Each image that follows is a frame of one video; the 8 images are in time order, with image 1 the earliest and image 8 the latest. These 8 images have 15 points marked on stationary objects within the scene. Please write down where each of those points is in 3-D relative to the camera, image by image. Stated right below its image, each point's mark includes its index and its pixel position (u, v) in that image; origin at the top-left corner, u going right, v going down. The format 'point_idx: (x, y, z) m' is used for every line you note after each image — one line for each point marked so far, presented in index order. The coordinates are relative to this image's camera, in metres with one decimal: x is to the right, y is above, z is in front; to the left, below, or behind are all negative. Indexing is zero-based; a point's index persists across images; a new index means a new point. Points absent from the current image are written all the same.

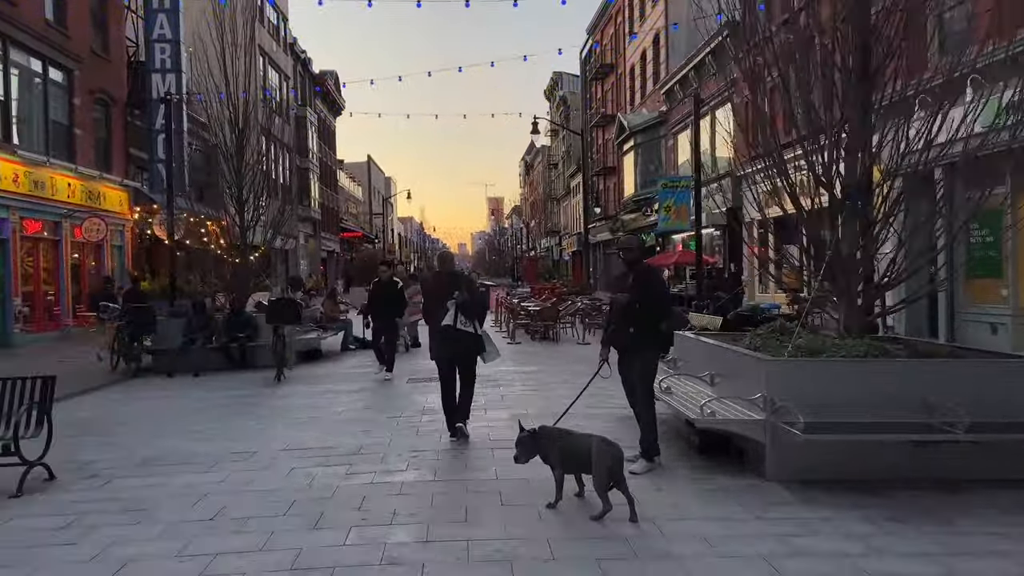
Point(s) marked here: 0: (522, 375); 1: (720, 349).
0: (+0.2, -1.3, +11.3) m
1: (+1.9, -0.5, +6.6) m
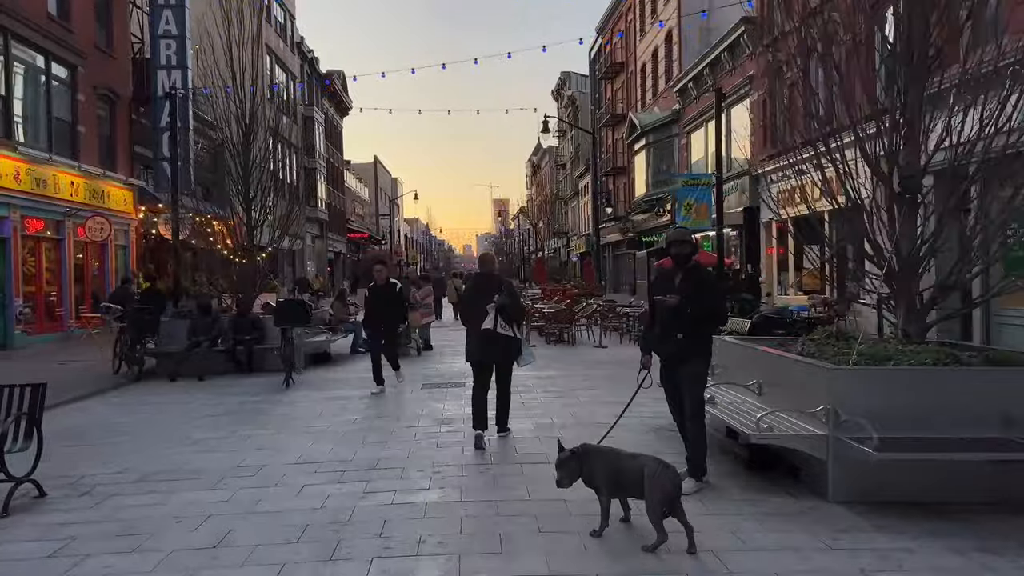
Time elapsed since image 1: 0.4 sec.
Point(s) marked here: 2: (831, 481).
0: (+0.4, -1.3, +10.7) m
1: (+2.1, -0.6, +6.1) m
2: (+2.2, -1.3, +5.1) m
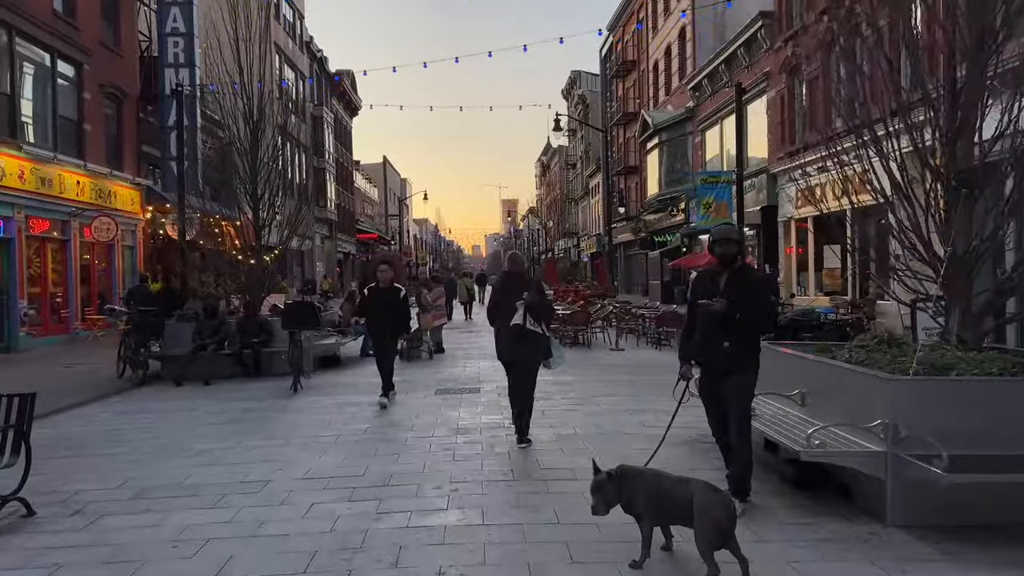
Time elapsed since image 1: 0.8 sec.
0: (+0.7, -1.4, +10.3) m
1: (+2.3, -0.6, +5.6) m
2: (+2.4, -1.3, +4.6) m
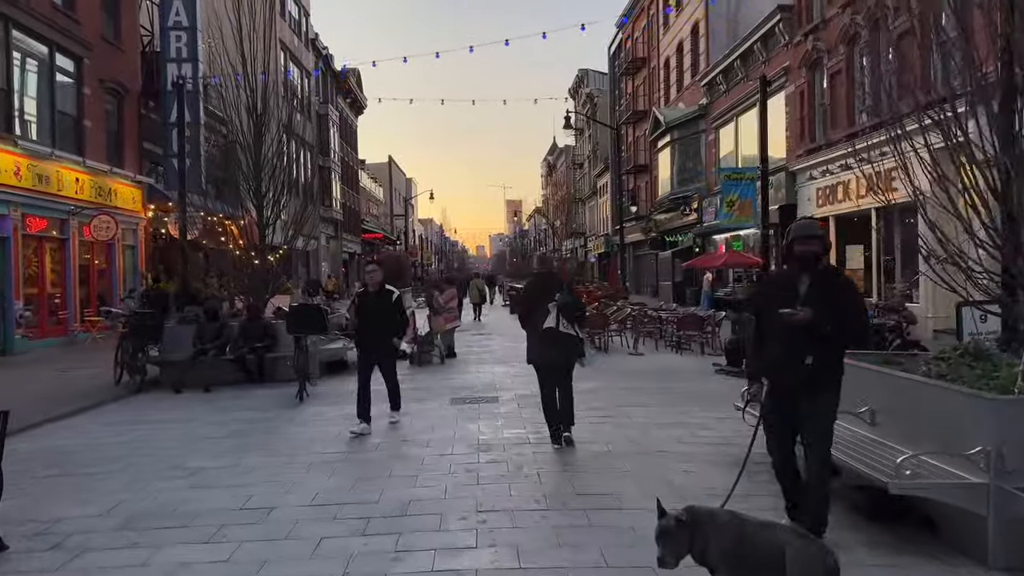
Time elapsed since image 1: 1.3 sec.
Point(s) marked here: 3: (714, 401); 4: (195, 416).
0: (+0.9, -1.4, +9.6) m
1: (+2.5, -0.6, +5.0) m
2: (+2.6, -1.4, +4.0) m
3: (+2.5, -1.4, +9.2) m
4: (-3.9, -1.6, +9.0) m
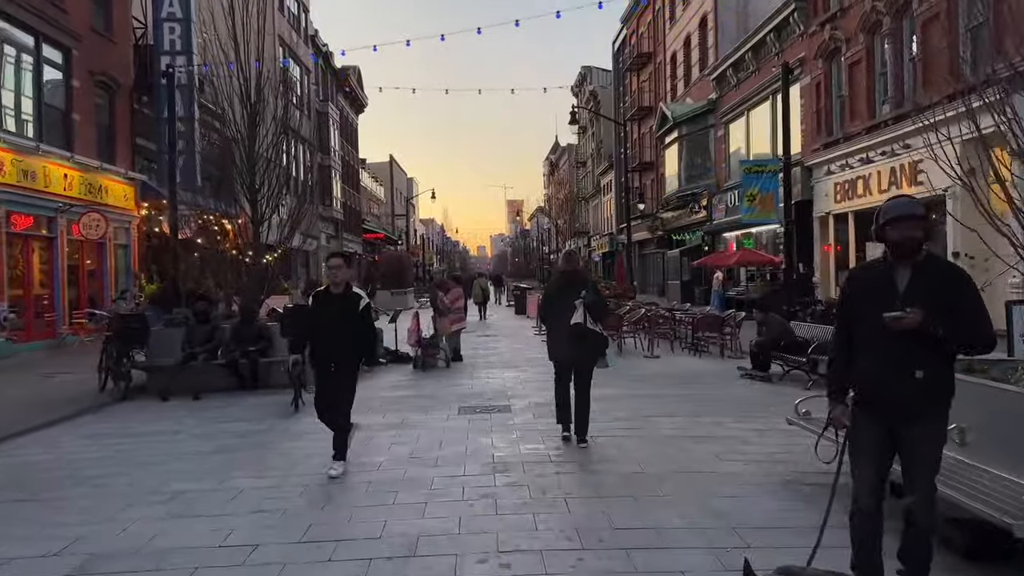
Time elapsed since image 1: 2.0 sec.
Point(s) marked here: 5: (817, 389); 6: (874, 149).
0: (+1.1, -1.4, +8.9) m
1: (+2.7, -0.6, +4.2) m
2: (+2.7, -1.3, +3.2) m
3: (+2.7, -1.4, +8.4) m
4: (-3.7, -1.6, +8.2) m
5: (+4.2, -1.4, +10.2) m
6: (+9.1, +3.5, +18.4) m
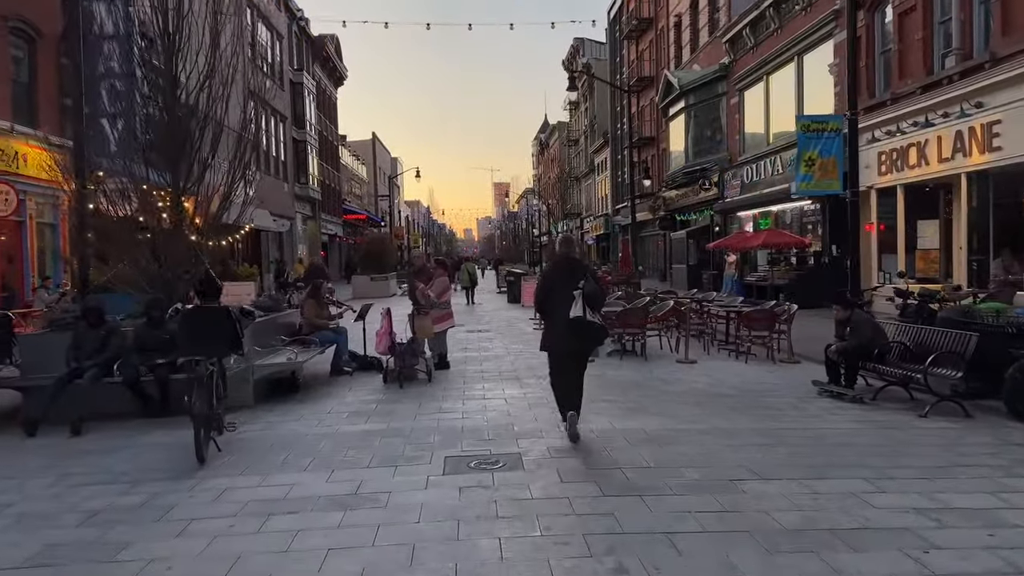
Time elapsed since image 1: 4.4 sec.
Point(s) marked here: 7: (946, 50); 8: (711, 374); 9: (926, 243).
0: (+1.2, -1.3, +6.1) m
1: (+2.9, -0.6, +1.4) m
2: (+2.9, -1.4, +0.4) m
3: (+2.8, -1.3, +5.7) m
4: (-3.6, -1.5, +5.4) m
5: (+4.3, -1.3, +7.5) m
6: (+9.0, +3.8, +15.6) m
7: (+9.2, +5.0, +15.7) m
8: (+2.7, -1.2, +9.9) m
9: (+9.5, +1.0, +16.9) m
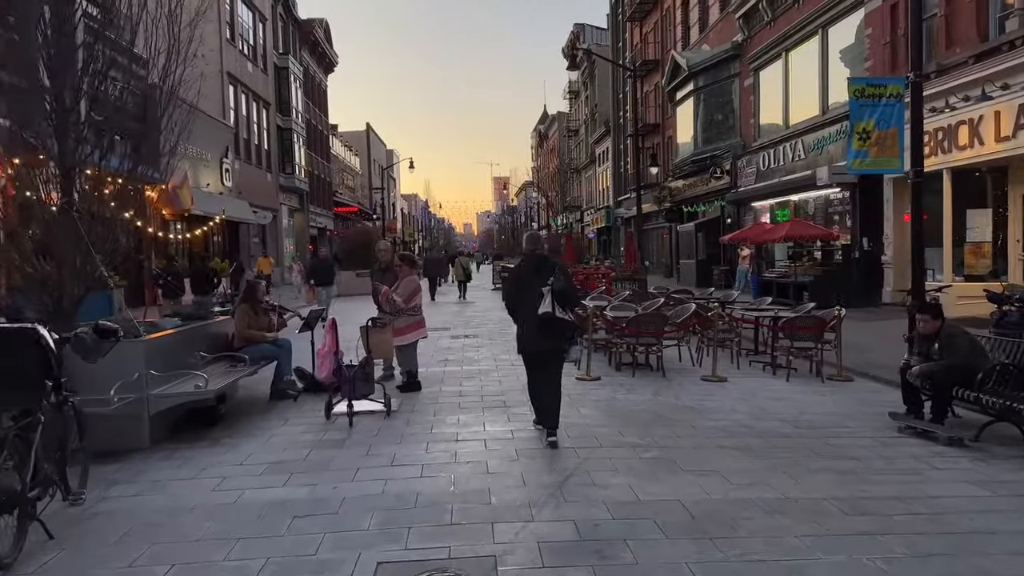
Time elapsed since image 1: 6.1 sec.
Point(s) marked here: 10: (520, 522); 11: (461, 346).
0: (+1.0, -1.4, +4.0) m
1: (+2.7, -0.7, -0.6) m
2: (+2.8, -1.5, -1.6) m
3: (+2.6, -1.4, +3.6) m
4: (-3.8, -1.6, +3.3) m
5: (+4.1, -1.3, +5.4) m
6: (+8.9, +3.8, +13.5) m
7: (+9.0, +5.1, +13.6) m
8: (+2.5, -1.2, +7.8) m
9: (+9.3, +1.1, +14.8) m
10: (+0.1, -1.3, +4.3) m
11: (-0.8, -0.9, +12.0) m
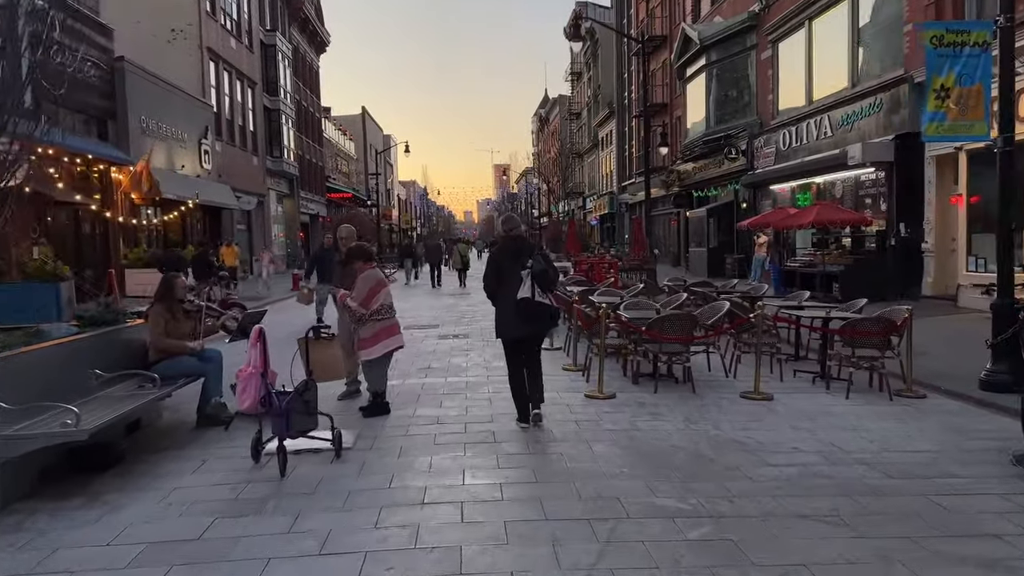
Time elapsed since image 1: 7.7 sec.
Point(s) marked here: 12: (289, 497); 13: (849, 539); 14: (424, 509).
0: (+1.0, -1.4, +2.3) m
1: (+2.6, -0.8, -2.4) m
2: (+2.7, -1.6, -3.4) m
3: (+2.5, -1.4, +1.9) m
4: (-3.8, -1.6, +1.6) m
5: (+4.1, -1.3, +3.7) m
6: (+8.8, +3.9, +11.7) m
7: (+9.0, +5.2, +11.7) m
8: (+2.5, -1.2, +6.1) m
9: (+9.2, +1.2, +13.0) m
10: (0.0, -1.4, +2.6) m
11: (-0.9, -0.8, +10.3) m
12: (-1.3, -1.3, +4.6) m
13: (+1.8, -1.3, +3.8) m
14: (-0.5, -1.3, +4.3) m
